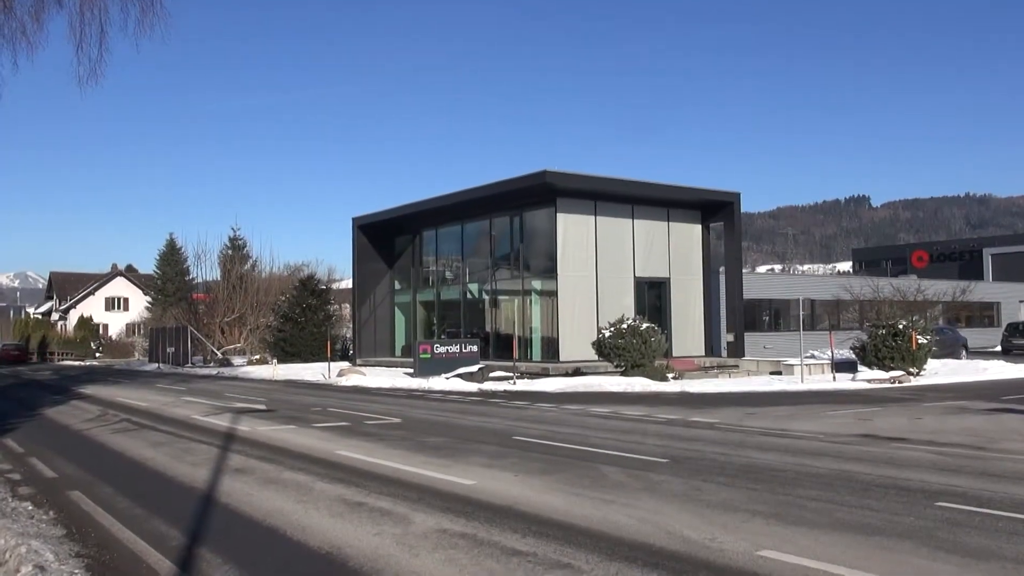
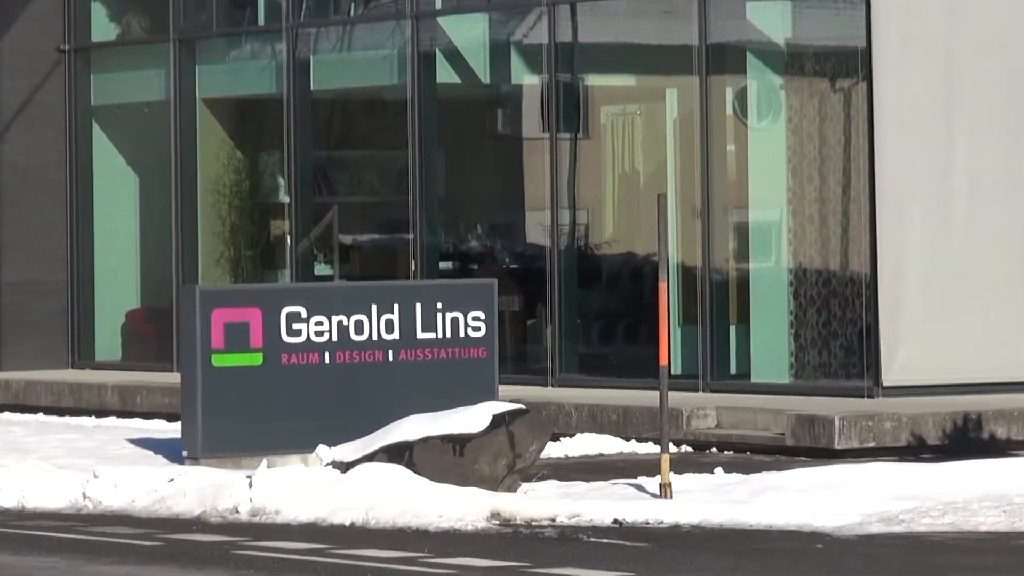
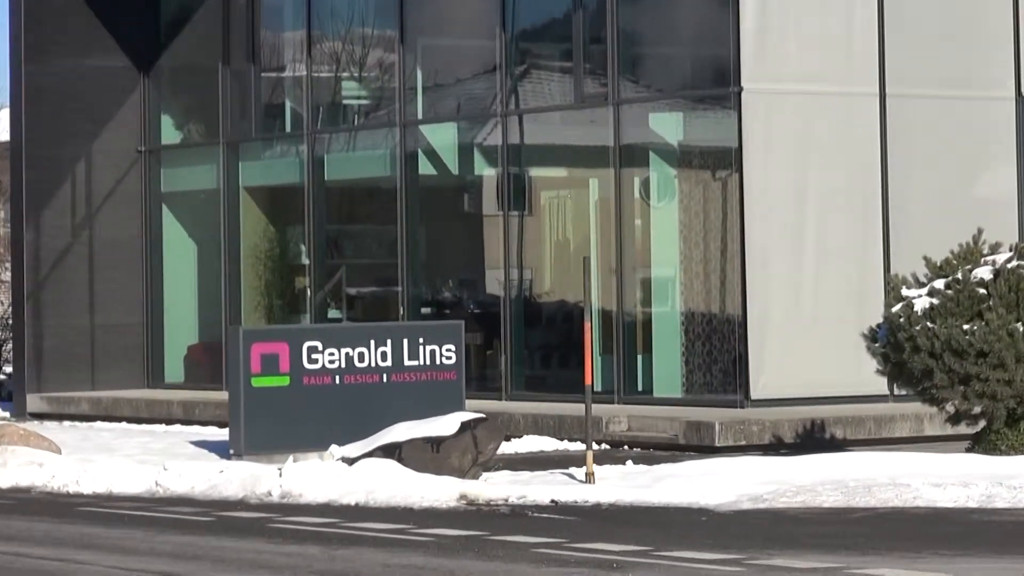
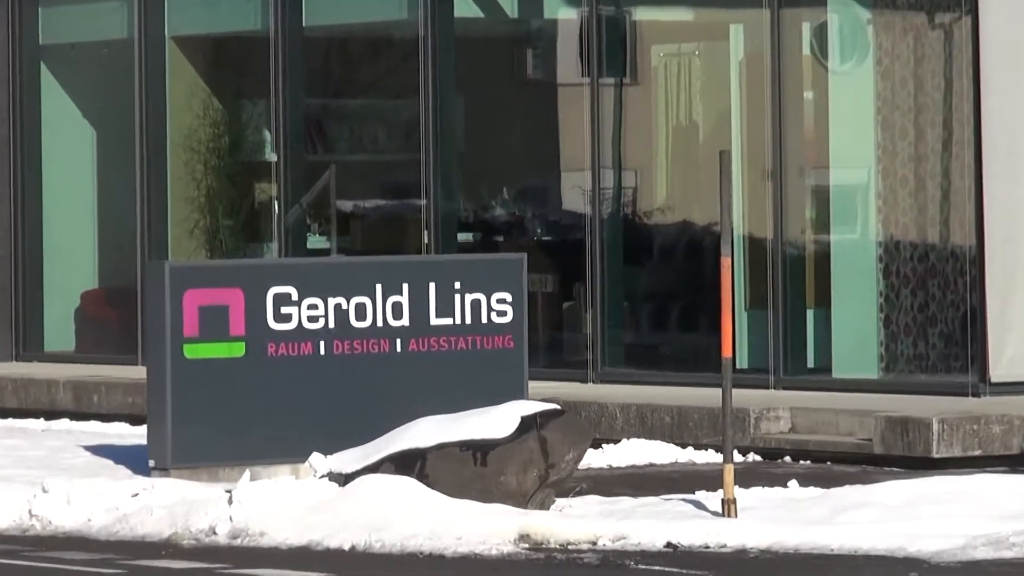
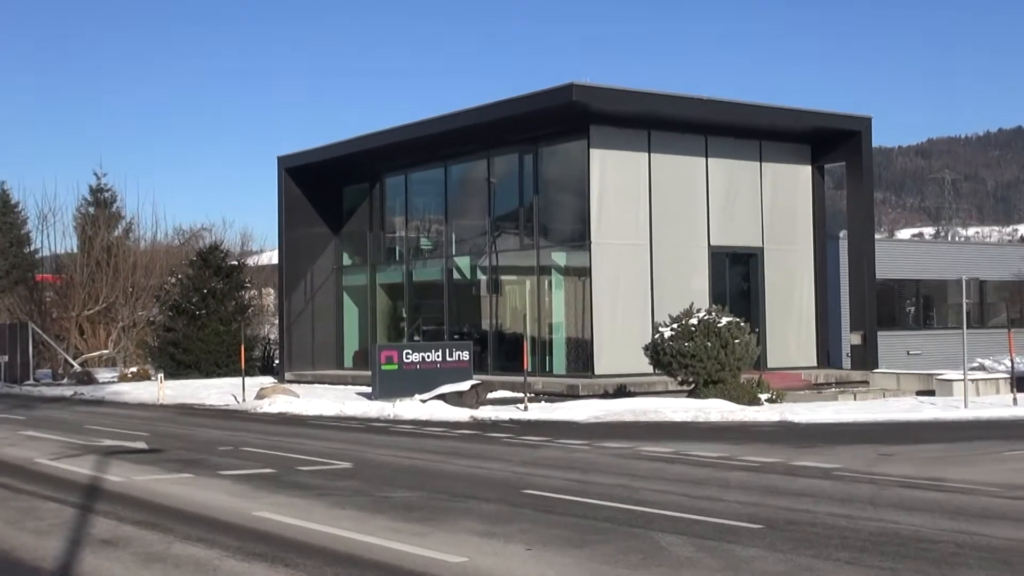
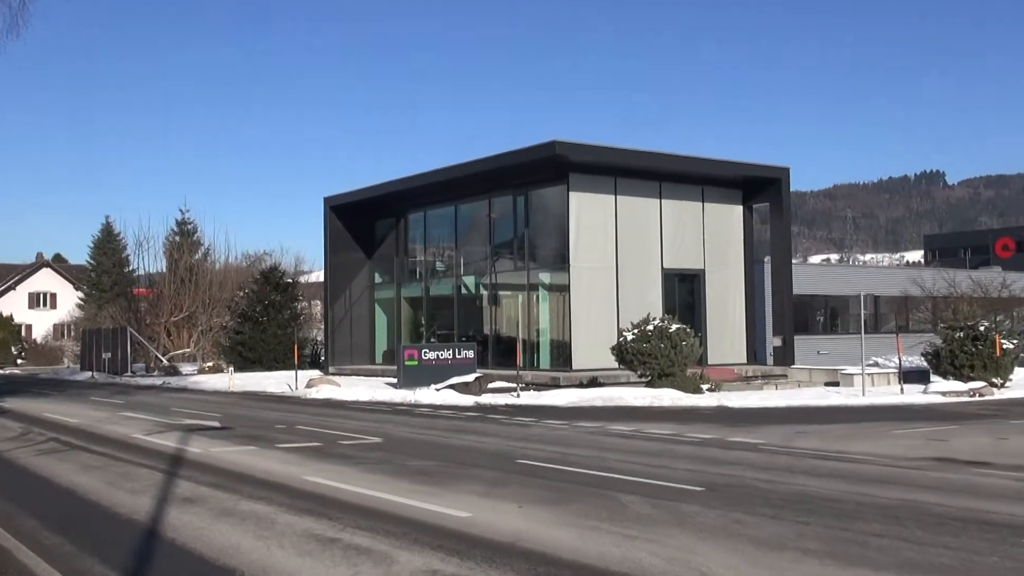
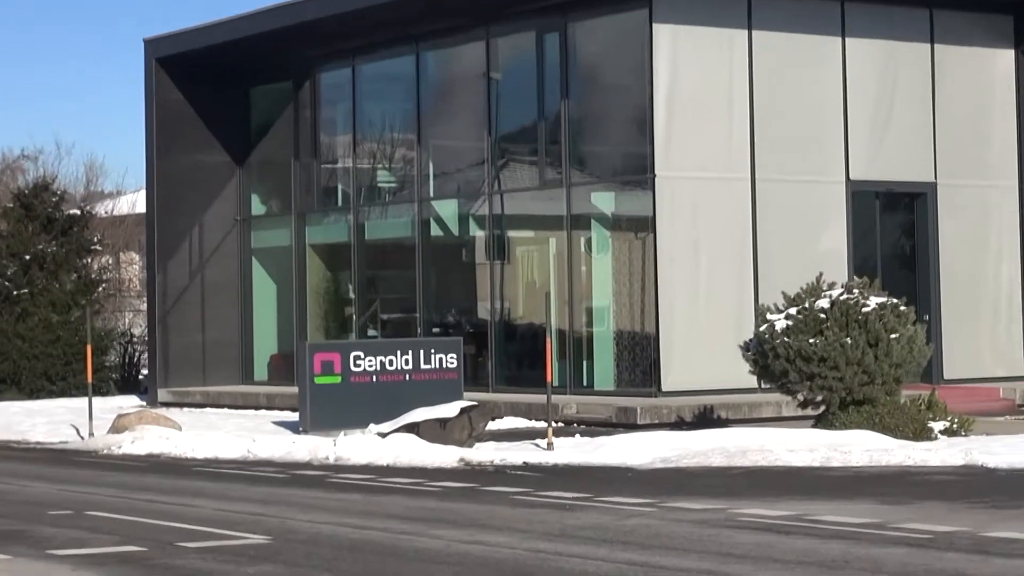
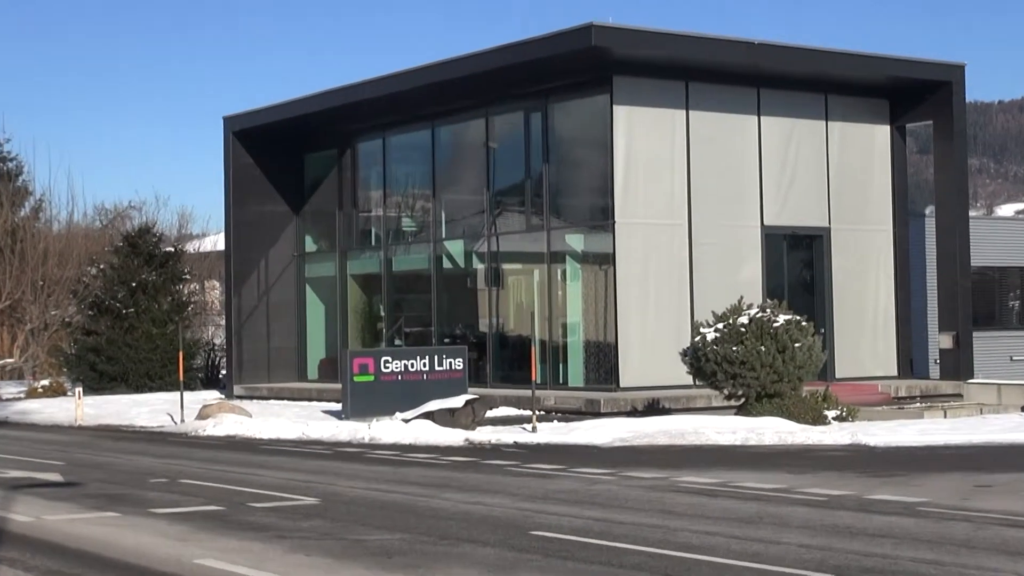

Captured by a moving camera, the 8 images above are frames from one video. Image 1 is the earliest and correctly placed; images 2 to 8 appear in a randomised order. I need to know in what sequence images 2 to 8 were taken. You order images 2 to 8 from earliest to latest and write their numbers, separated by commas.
6, 5, 8, 7, 3, 2, 4
